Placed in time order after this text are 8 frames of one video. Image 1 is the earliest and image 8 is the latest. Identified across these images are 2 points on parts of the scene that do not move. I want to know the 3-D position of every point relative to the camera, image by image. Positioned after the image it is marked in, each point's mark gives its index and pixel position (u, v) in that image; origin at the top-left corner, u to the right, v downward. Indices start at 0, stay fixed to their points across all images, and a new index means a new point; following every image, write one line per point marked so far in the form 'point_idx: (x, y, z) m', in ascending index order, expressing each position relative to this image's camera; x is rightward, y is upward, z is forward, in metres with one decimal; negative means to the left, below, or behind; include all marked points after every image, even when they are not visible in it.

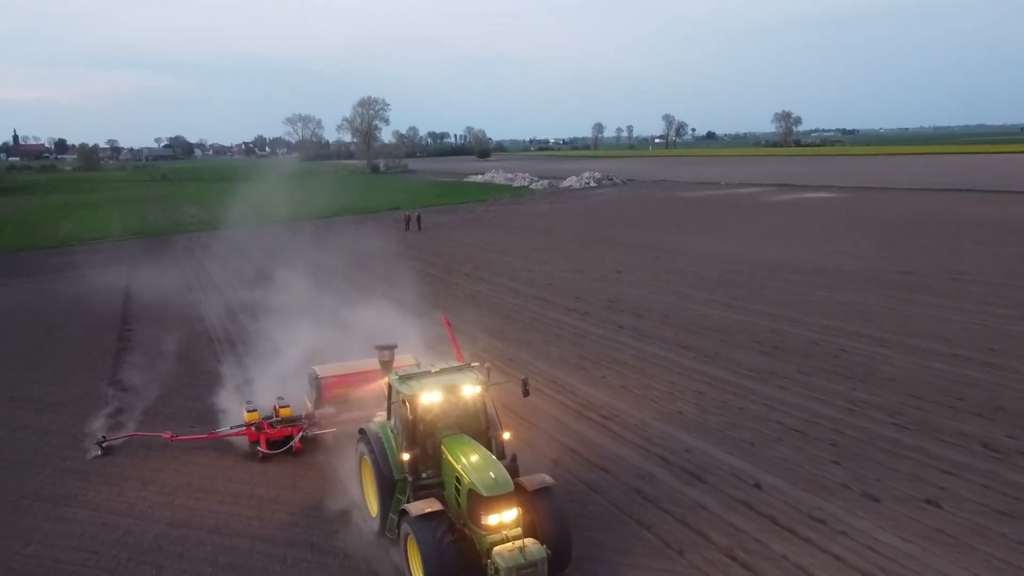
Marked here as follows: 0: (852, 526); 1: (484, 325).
0: (+2.5, -1.8, +6.5) m
1: (-0.5, -0.6, +15.1) m
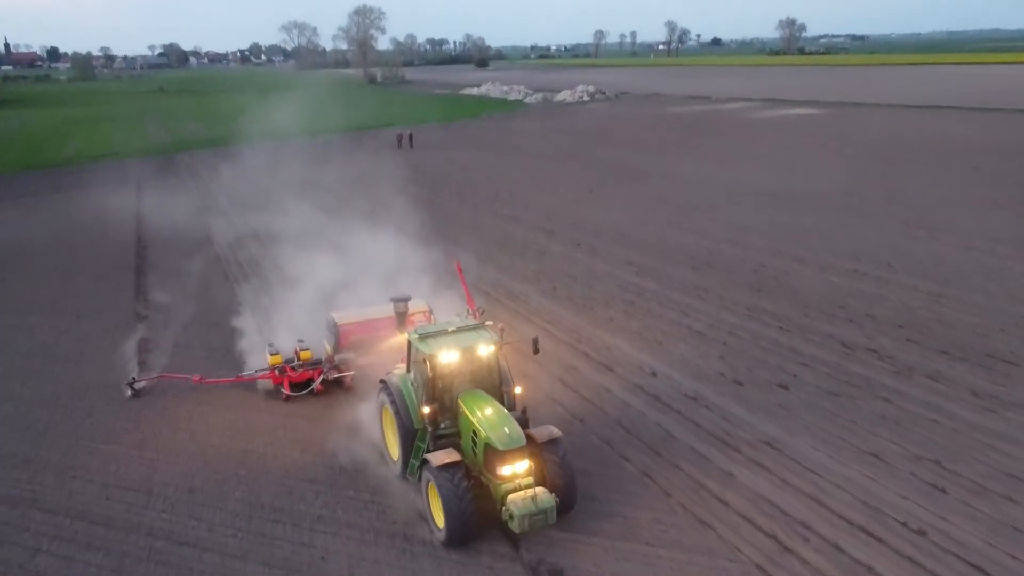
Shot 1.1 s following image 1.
0: (+2.0, -1.1, +8.6) m
1: (-1.0, +0.8, +17.1) m
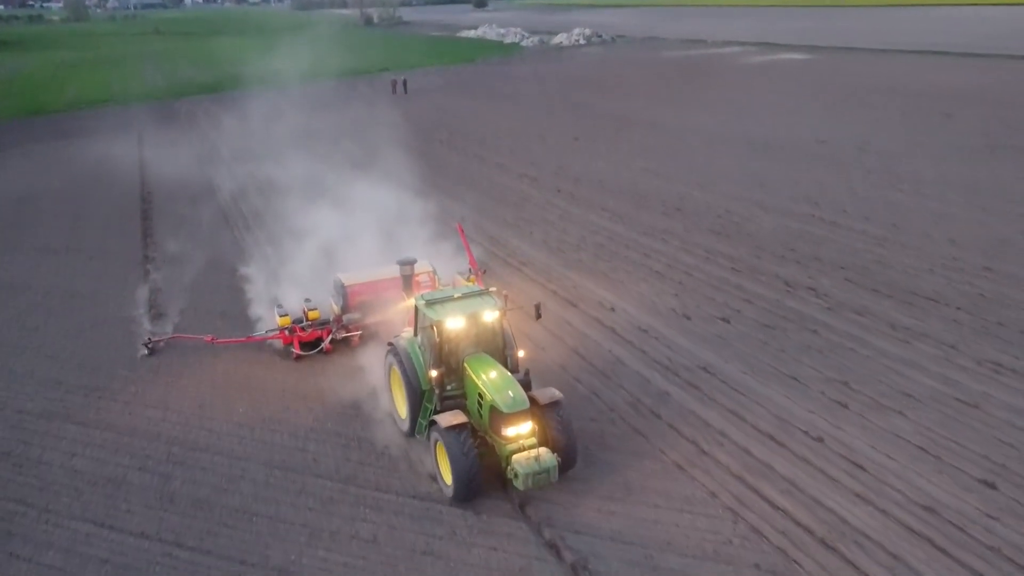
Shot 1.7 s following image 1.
0: (+1.7, -0.6, +9.7) m
1: (-1.3, +1.9, +18.1) m
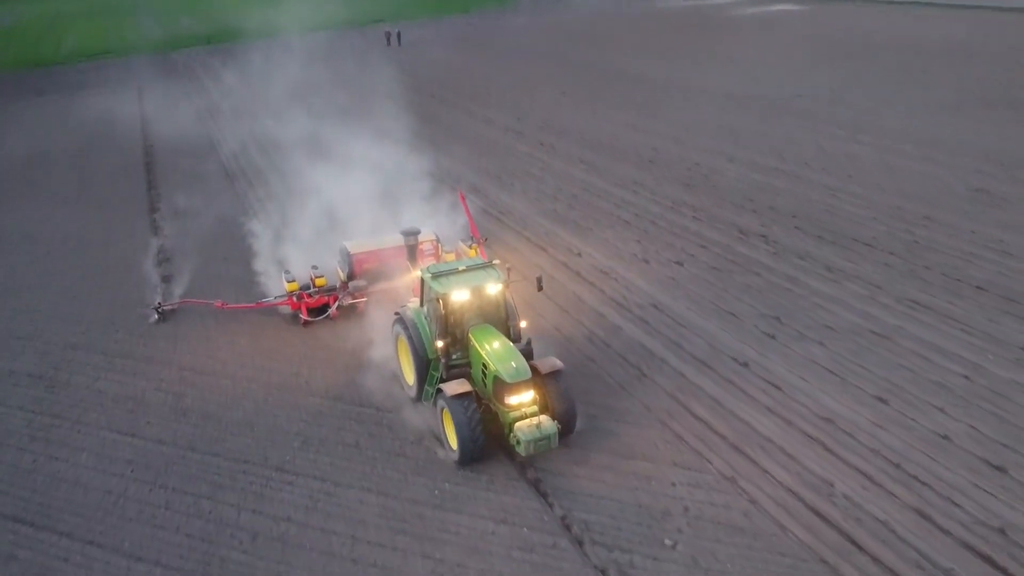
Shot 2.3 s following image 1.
0: (+1.4, +0.1, +10.8) m
1: (-1.6, +3.0, +19.0) m
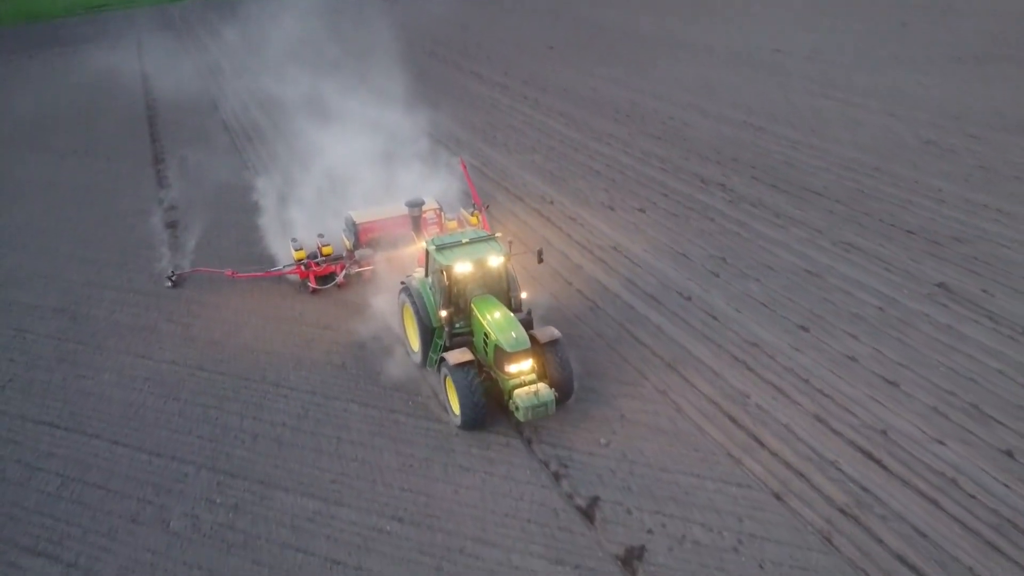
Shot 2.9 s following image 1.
0: (+1.1, +0.8, +11.8) m
1: (-1.9, +4.1, +19.9) m
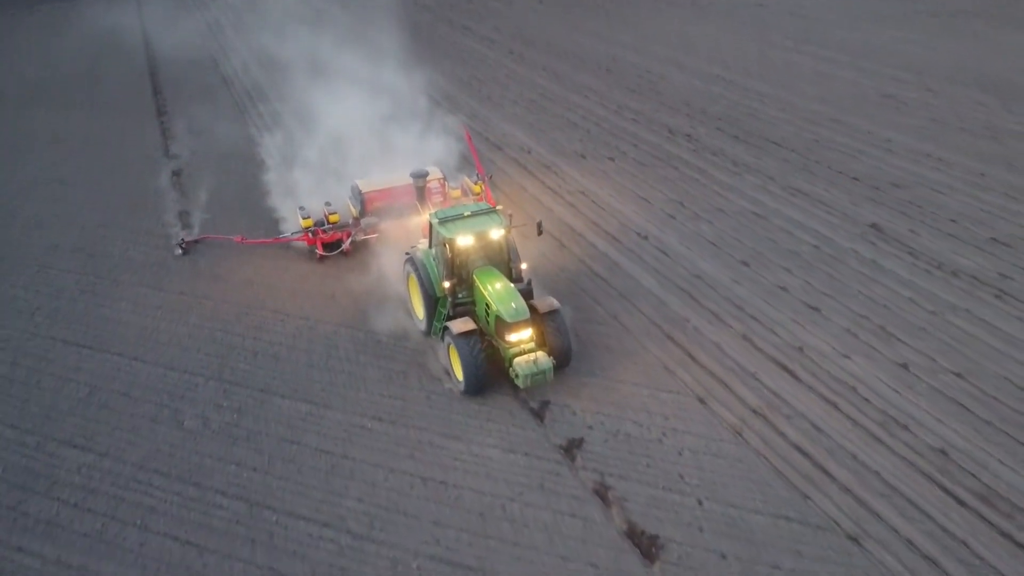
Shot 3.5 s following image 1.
0: (+0.8, +1.6, +12.8) m
1: (-2.2, +5.3, +20.7) m
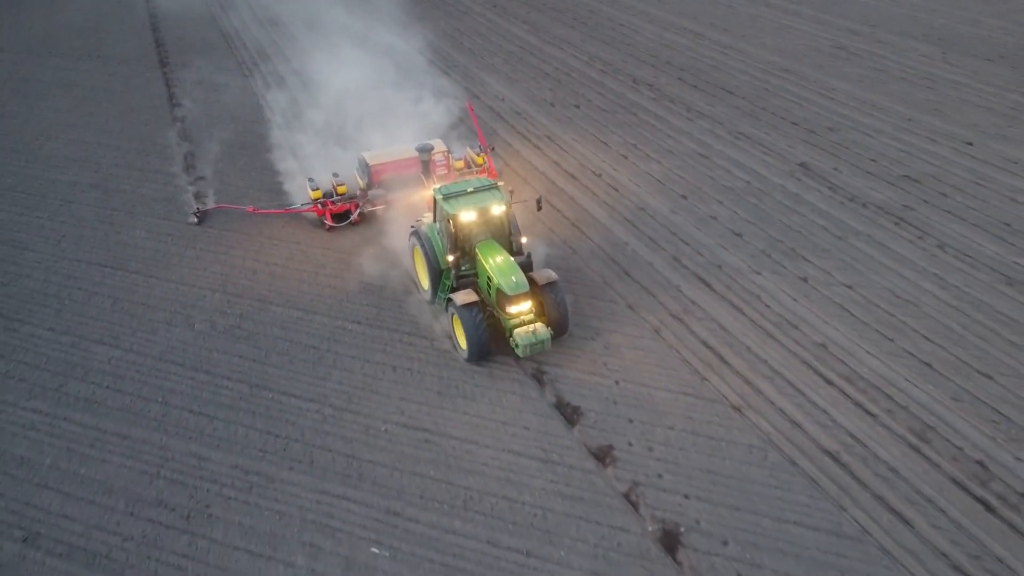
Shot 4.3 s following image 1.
0: (+0.4, +2.6, +14.1) m
1: (-2.6, +6.7, +21.7) m
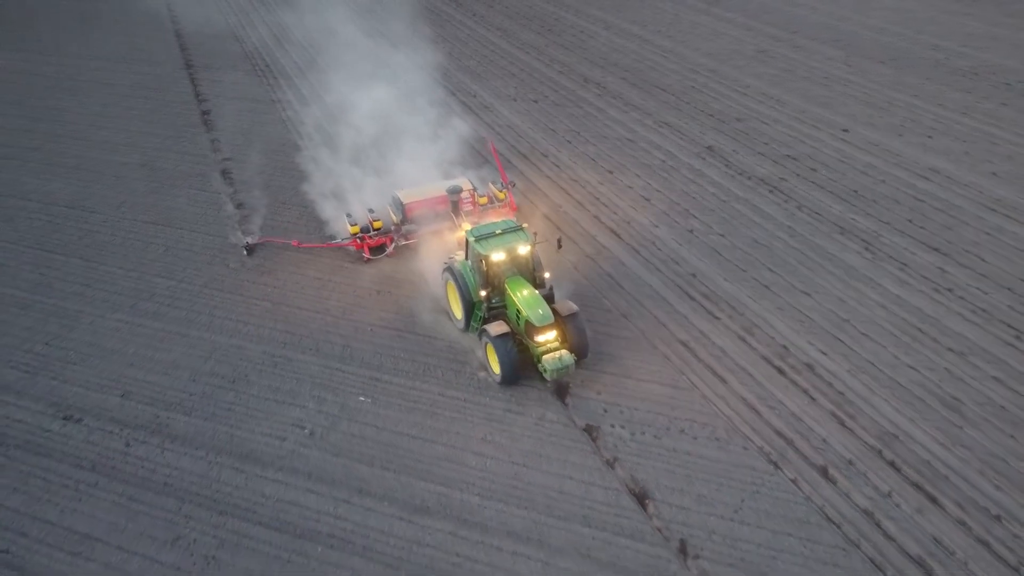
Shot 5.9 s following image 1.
0: (-0.2, +3.3, +17.0) m
1: (-3.2, +7.4, +24.7) m
